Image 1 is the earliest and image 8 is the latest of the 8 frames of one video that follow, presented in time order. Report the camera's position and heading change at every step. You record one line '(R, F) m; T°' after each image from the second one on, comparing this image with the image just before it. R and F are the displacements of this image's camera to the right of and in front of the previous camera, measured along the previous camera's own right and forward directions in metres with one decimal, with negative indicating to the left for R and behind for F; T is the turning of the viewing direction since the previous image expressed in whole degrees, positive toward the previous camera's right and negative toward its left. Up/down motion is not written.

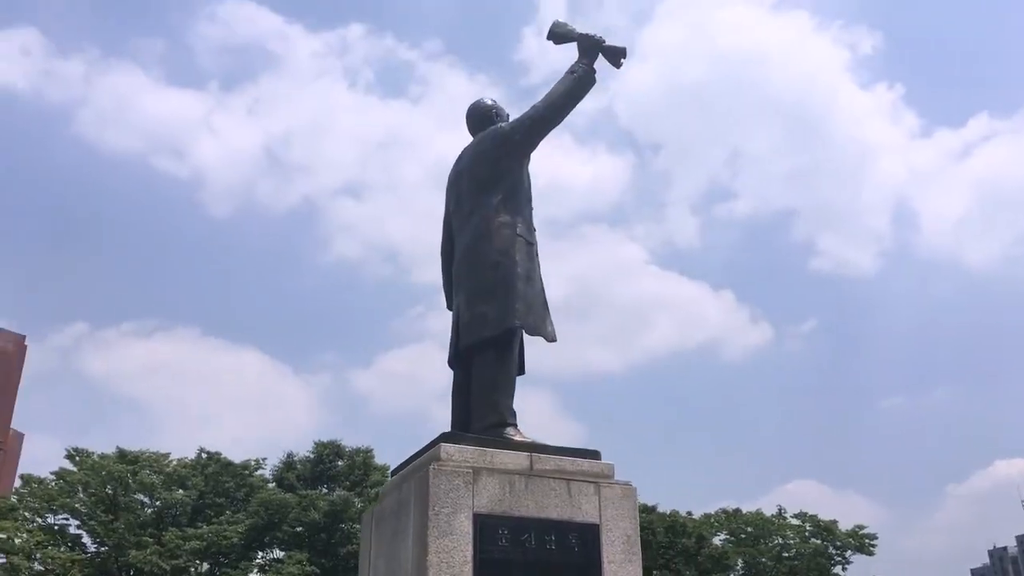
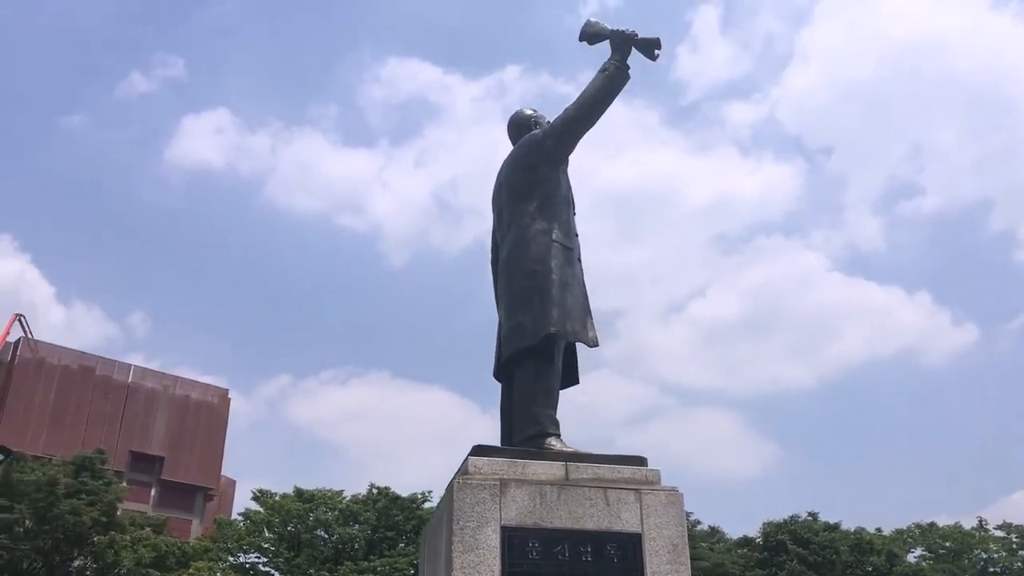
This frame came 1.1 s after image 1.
(+0.7, +0.2) m; -11°
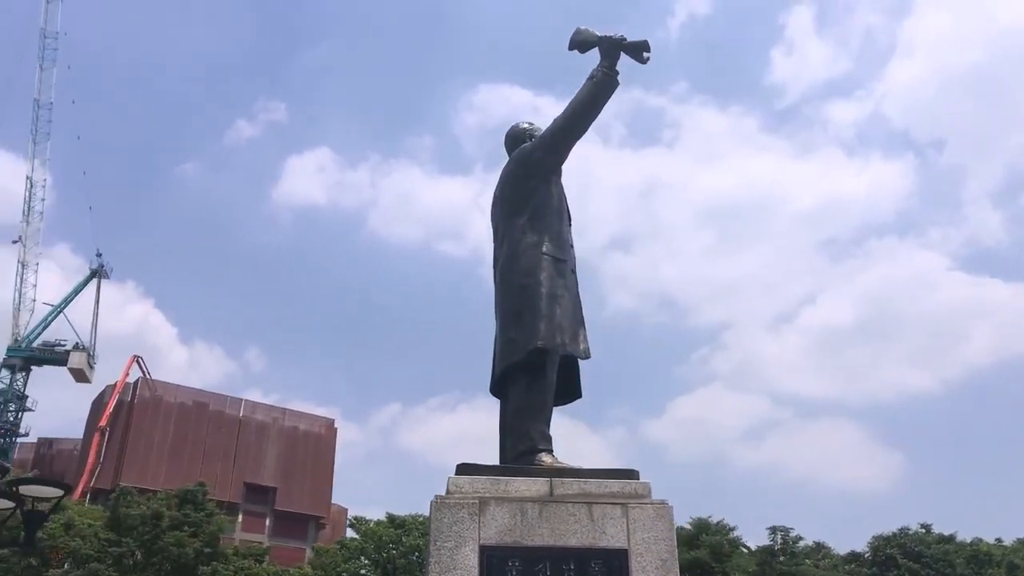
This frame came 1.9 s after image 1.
(+0.6, +0.1) m; -6°
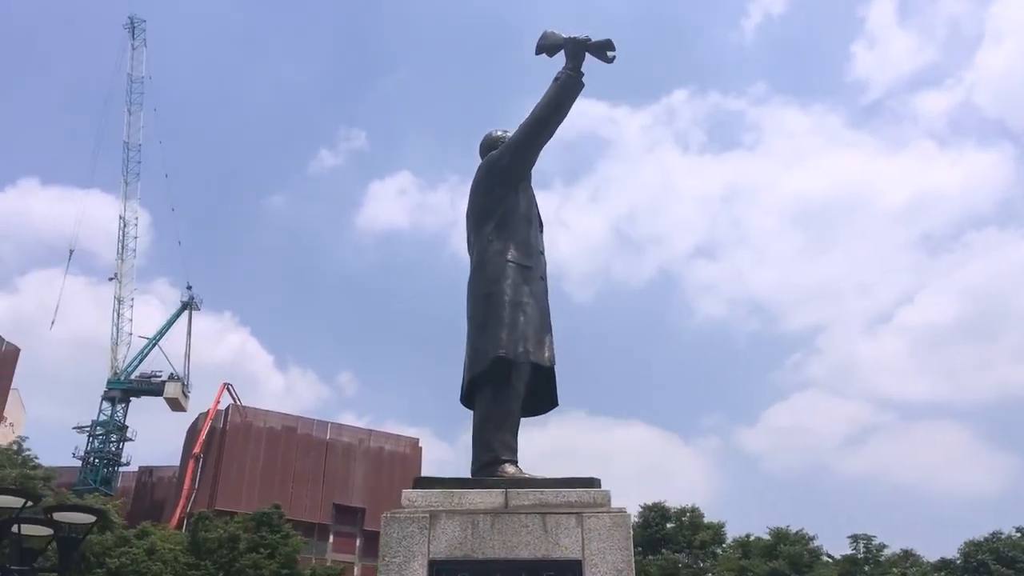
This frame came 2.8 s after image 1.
(+0.6, +0.1) m; -5°
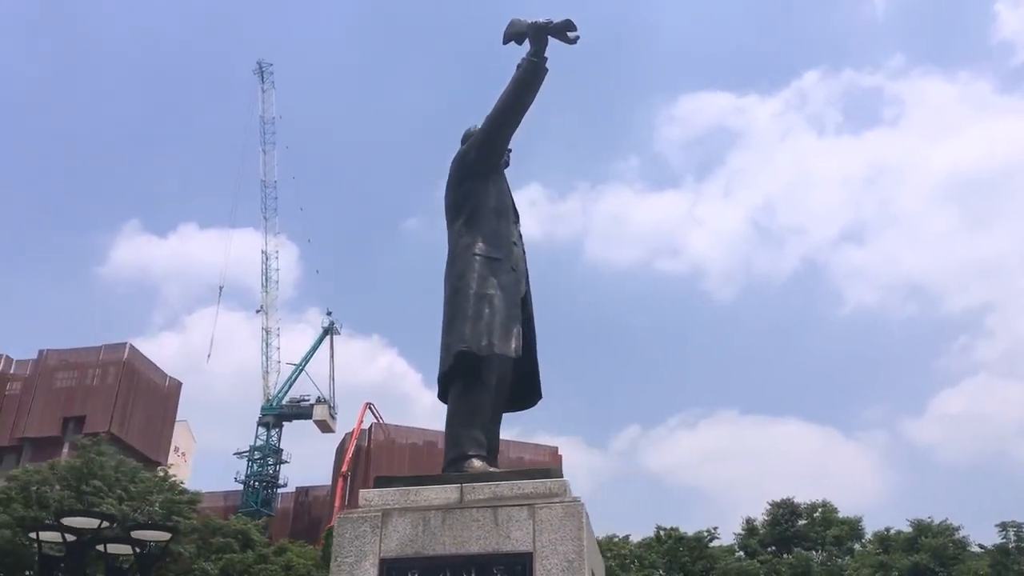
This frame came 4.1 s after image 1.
(+0.8, +0.1) m; -9°
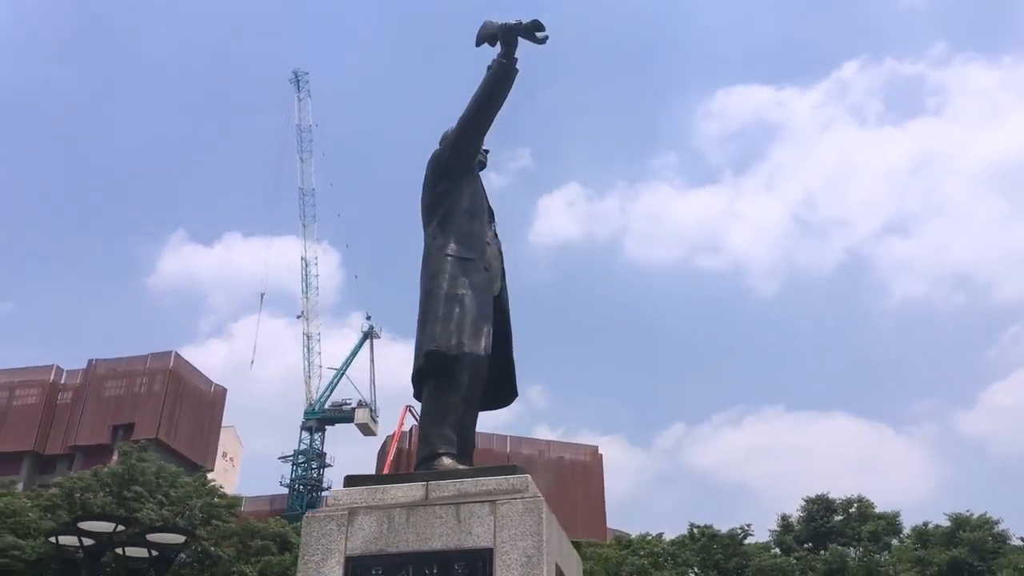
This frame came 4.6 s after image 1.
(+0.3, 0.0) m; -3°
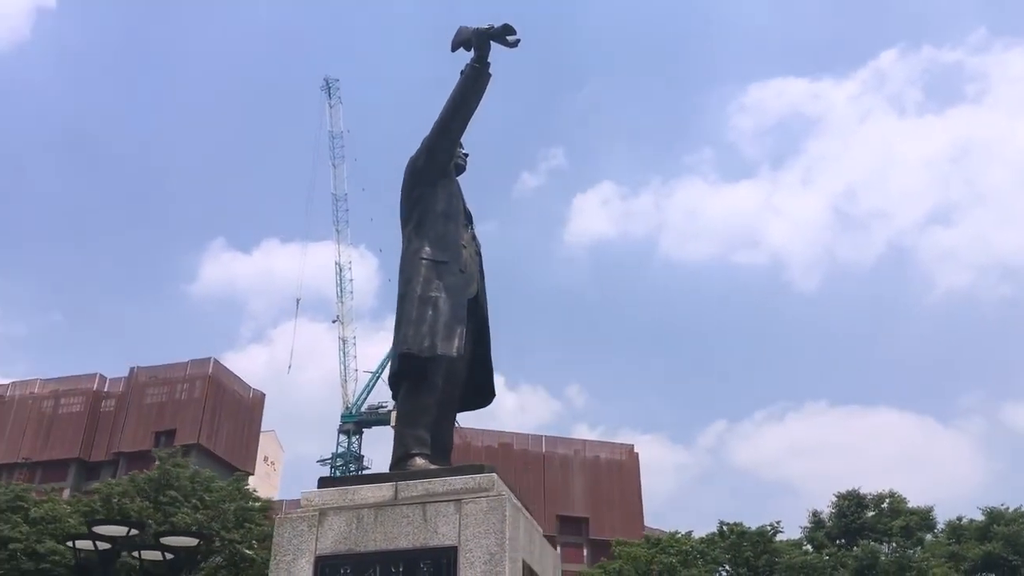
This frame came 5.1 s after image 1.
(+0.3, -0.1) m; -2°
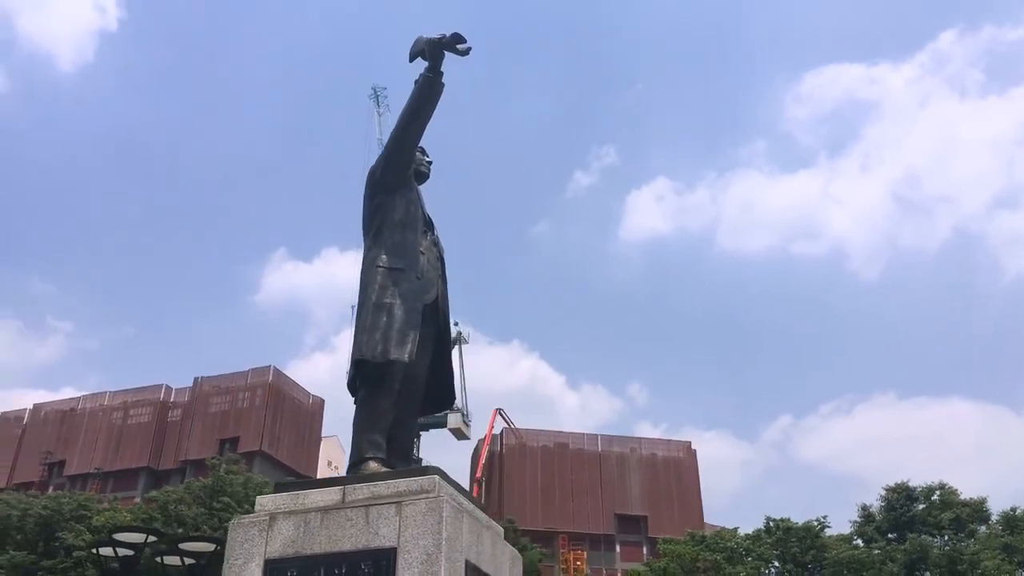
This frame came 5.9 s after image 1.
(+0.5, 0.0) m; -4°
